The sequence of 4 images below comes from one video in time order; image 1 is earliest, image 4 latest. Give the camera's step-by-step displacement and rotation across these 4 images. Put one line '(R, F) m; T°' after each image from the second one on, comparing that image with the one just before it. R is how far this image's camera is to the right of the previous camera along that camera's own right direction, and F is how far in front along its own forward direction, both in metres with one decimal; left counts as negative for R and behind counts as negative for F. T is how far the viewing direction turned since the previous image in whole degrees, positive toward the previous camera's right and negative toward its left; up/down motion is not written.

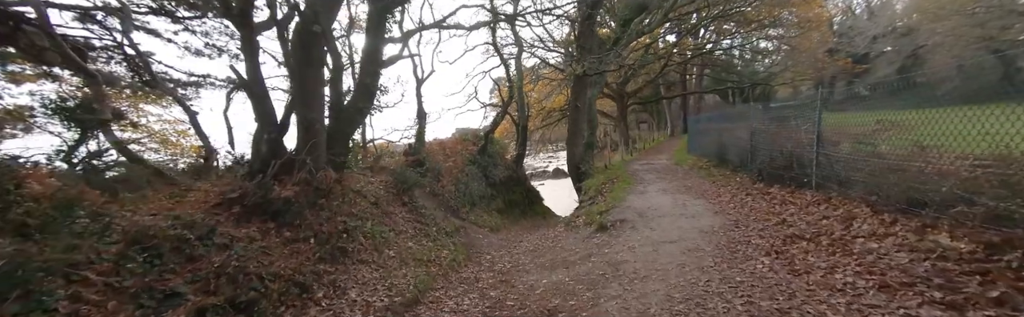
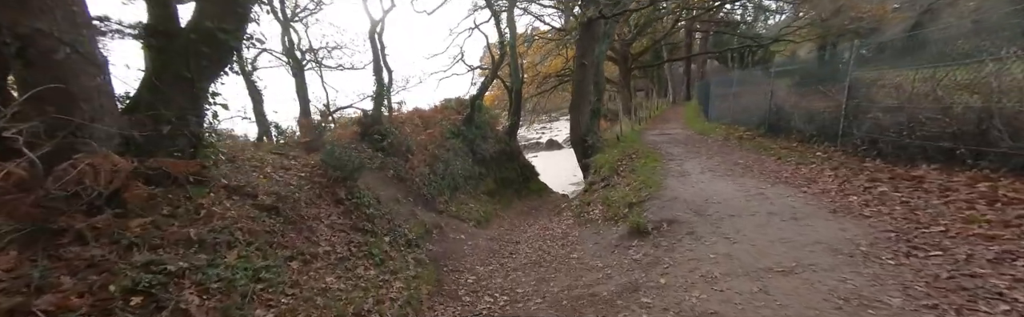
(0.0, +3.1) m; +1°
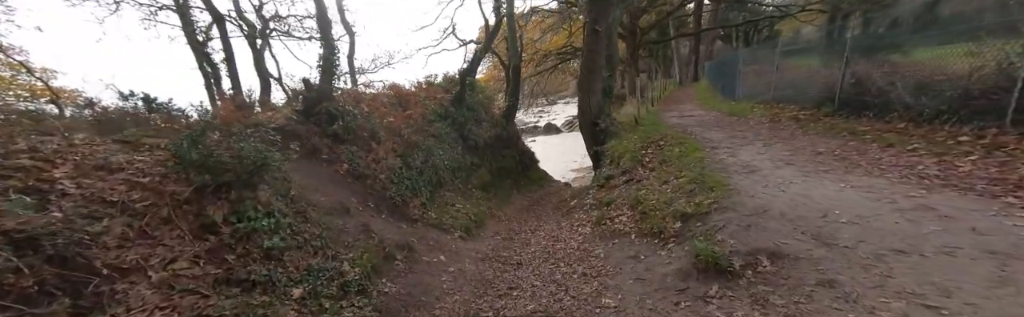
(0.0, +2.6) m; 0°
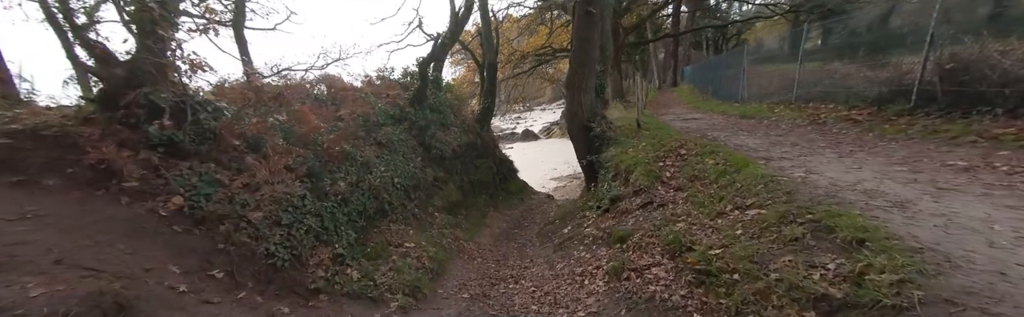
(+0.1, +3.0) m; +4°
